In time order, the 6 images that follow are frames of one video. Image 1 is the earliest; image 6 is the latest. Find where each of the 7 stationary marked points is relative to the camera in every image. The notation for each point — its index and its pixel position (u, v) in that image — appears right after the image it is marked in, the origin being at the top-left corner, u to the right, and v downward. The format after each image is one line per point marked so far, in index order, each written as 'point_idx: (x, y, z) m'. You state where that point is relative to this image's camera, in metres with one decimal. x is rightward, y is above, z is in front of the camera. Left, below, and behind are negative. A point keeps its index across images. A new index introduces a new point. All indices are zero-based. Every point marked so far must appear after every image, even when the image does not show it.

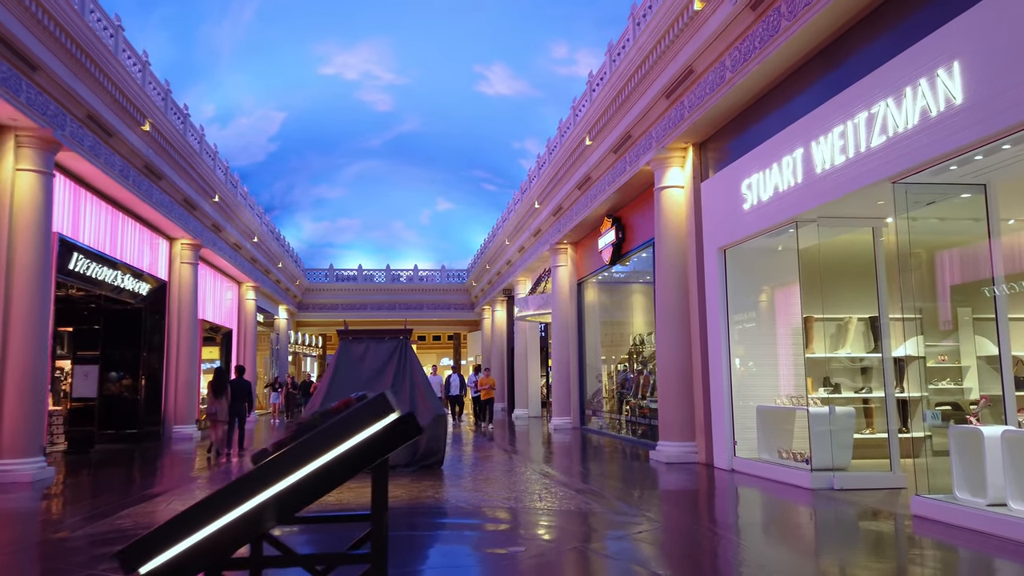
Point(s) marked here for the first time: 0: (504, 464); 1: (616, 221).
0: (-0.1, -2.0, +8.6) m
1: (+1.6, +1.1, +11.9) m
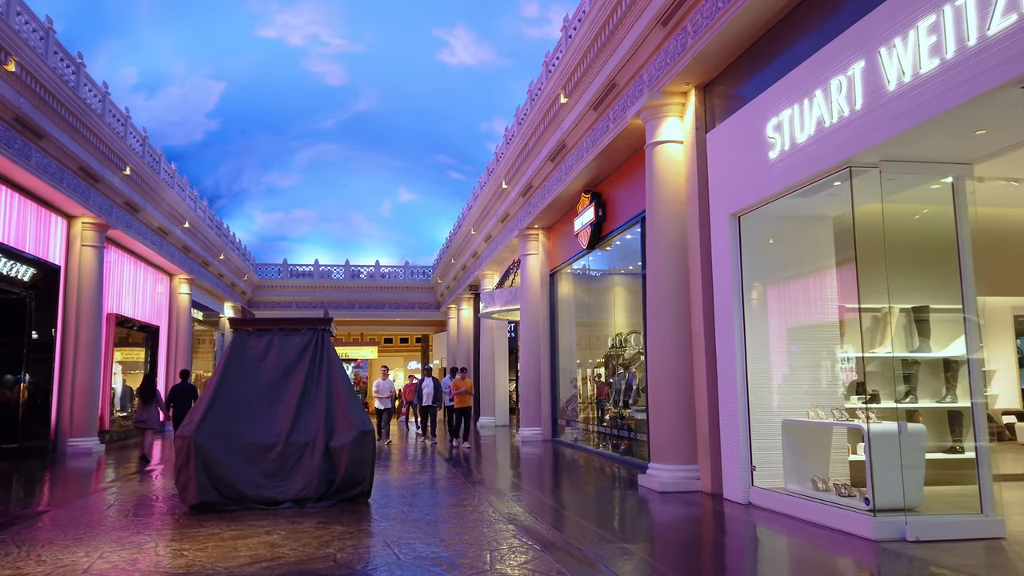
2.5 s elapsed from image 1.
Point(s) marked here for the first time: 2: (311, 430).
0: (-0.5, -1.8, +6.7) m
1: (+1.1, +1.2, +10.0) m
2: (-1.6, -1.1, +5.9) m
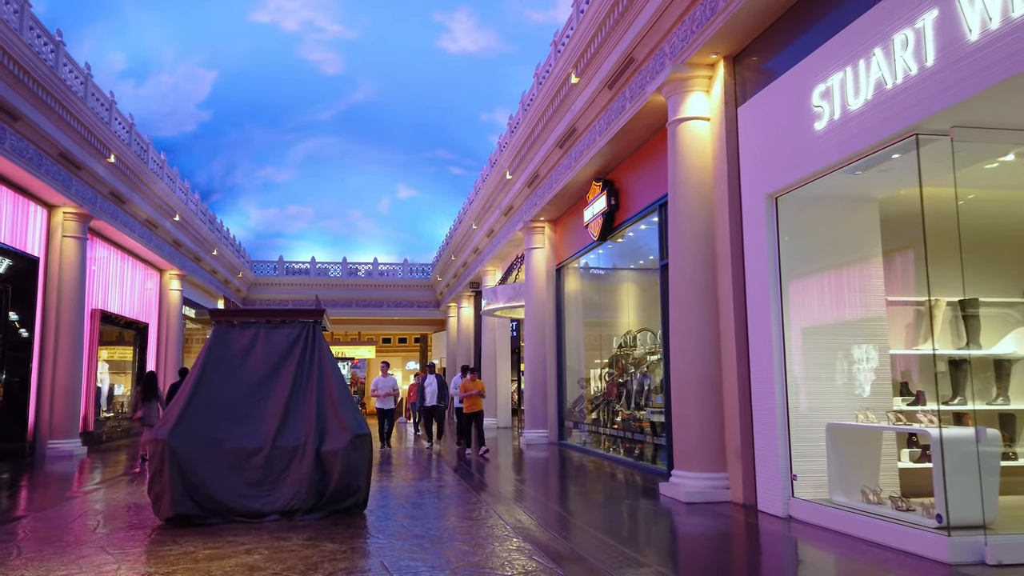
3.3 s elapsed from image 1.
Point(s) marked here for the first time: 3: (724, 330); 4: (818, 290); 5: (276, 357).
0: (-0.4, -1.7, +6.1) m
1: (+1.2, +1.3, +9.4) m
2: (-1.5, -1.0, +5.3) m
3: (+1.7, -0.3, +6.1) m
4: (+2.2, 0.0, +5.4) m
5: (-1.7, -0.5, +5.5) m
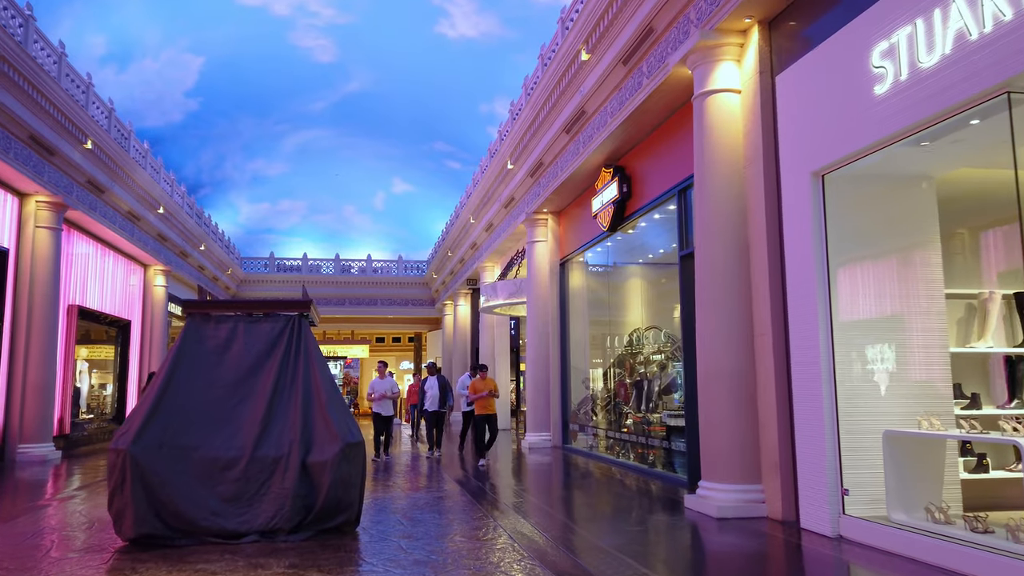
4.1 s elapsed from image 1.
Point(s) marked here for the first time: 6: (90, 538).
0: (-0.3, -1.7, +5.4) m
1: (+1.2, +1.4, +8.8) m
2: (-1.4, -0.9, +4.6) m
3: (+1.8, -0.3, +5.4) m
4: (+2.3, +0.1, +4.8) m
5: (-1.6, -0.4, +4.9) m
6: (-2.8, -1.7, +5.0) m
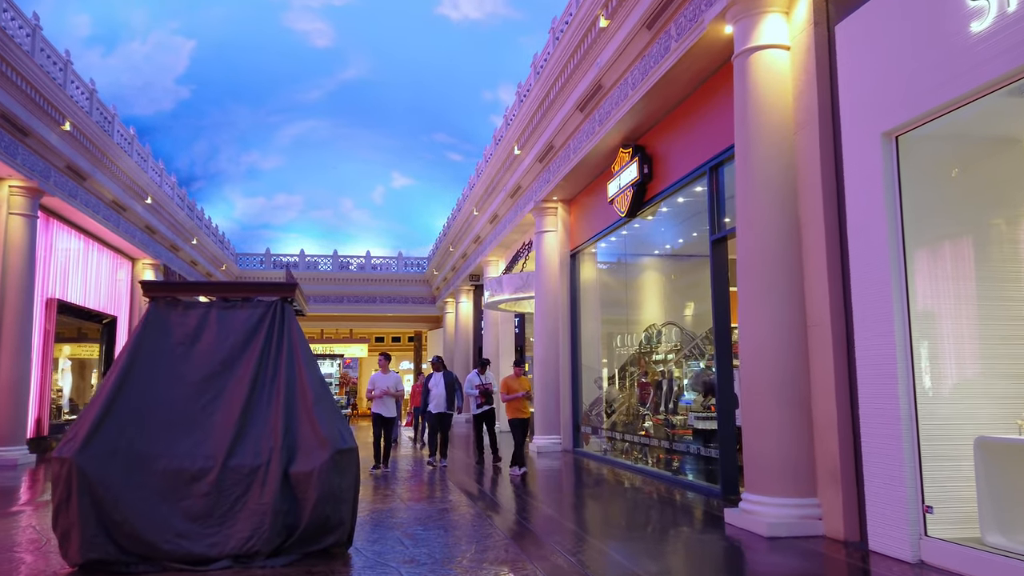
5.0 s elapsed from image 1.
0: (-0.2, -1.6, +4.7) m
1: (+1.3, +1.5, +8.1) m
2: (-1.3, -0.8, +3.9) m
3: (+1.9, -0.2, +4.7) m
4: (+2.4, +0.2, +4.1) m
5: (-1.5, -0.3, +4.1) m
6: (-2.7, -1.6, +4.3) m
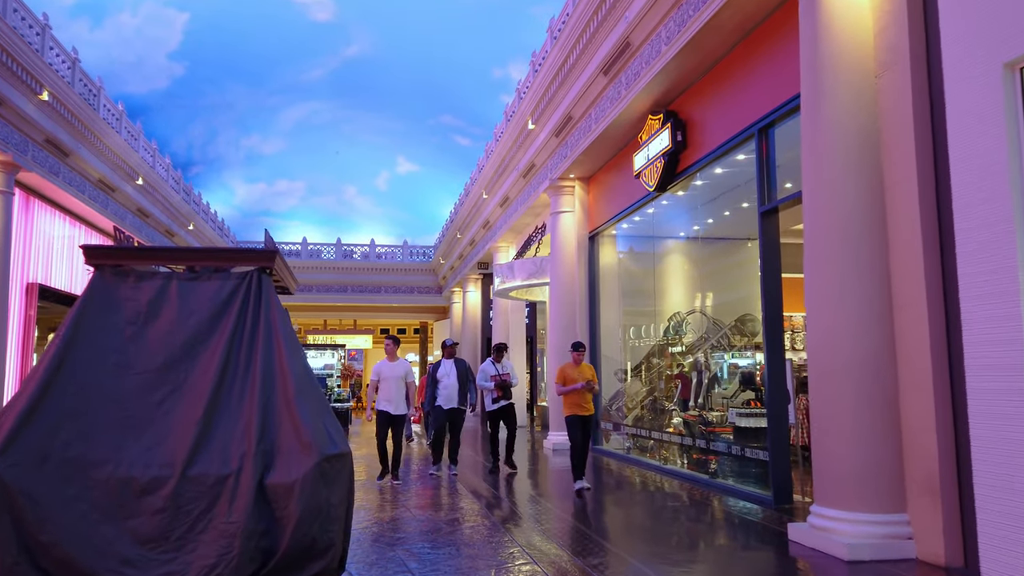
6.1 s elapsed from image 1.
0: (-0.1, -1.4, +3.9) m
1: (+1.5, +1.6, +7.3) m
2: (-1.2, -0.7, +3.2) m
3: (+2.0, 0.0, +3.9) m
4: (+2.5, +0.3, +3.3) m
5: (-1.4, -0.2, +3.4) m
6: (-2.6, -1.4, +3.6) m
